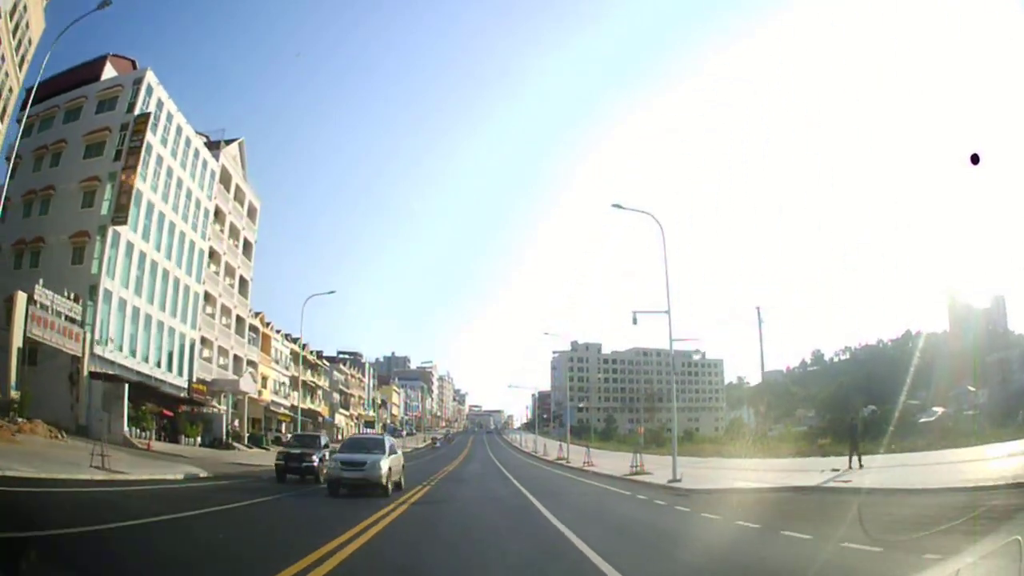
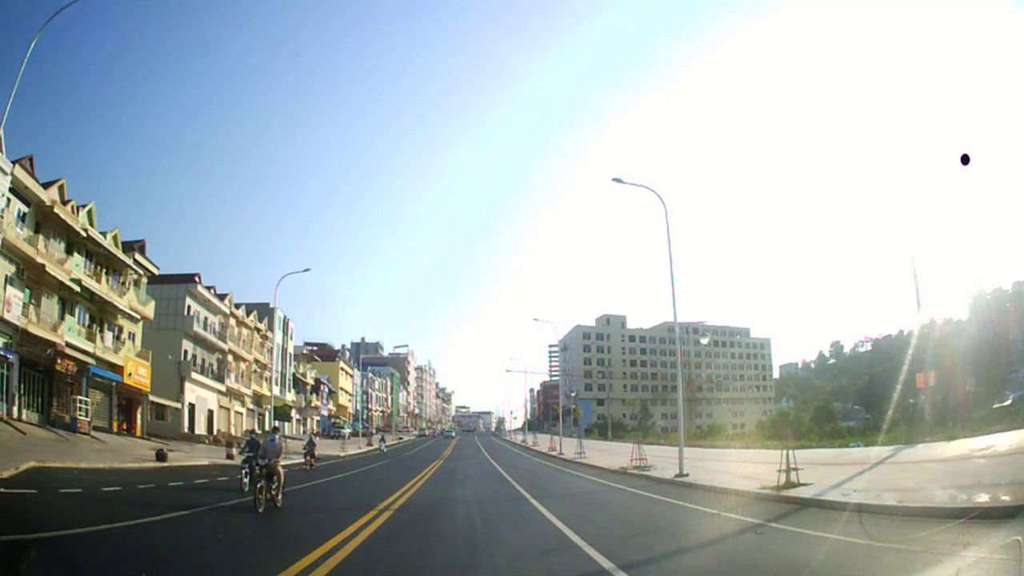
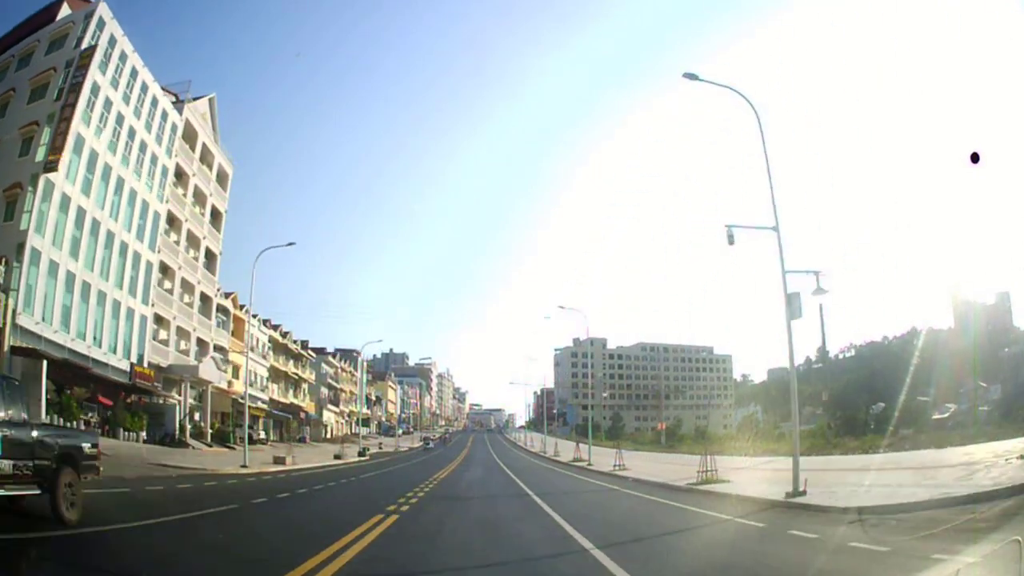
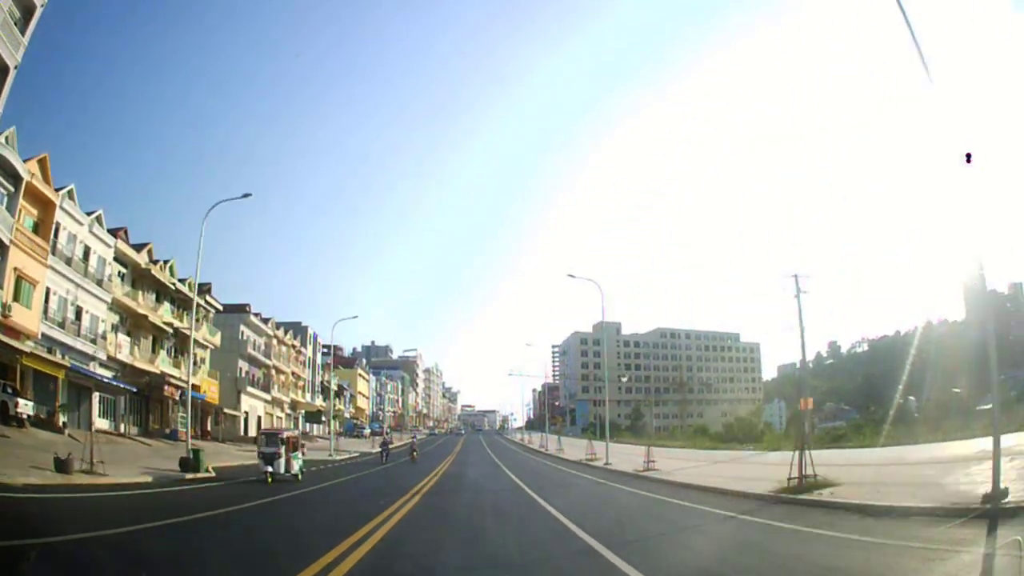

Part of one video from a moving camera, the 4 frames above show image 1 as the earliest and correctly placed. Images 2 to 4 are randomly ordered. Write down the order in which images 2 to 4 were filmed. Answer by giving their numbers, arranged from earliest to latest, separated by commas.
3, 4, 2
